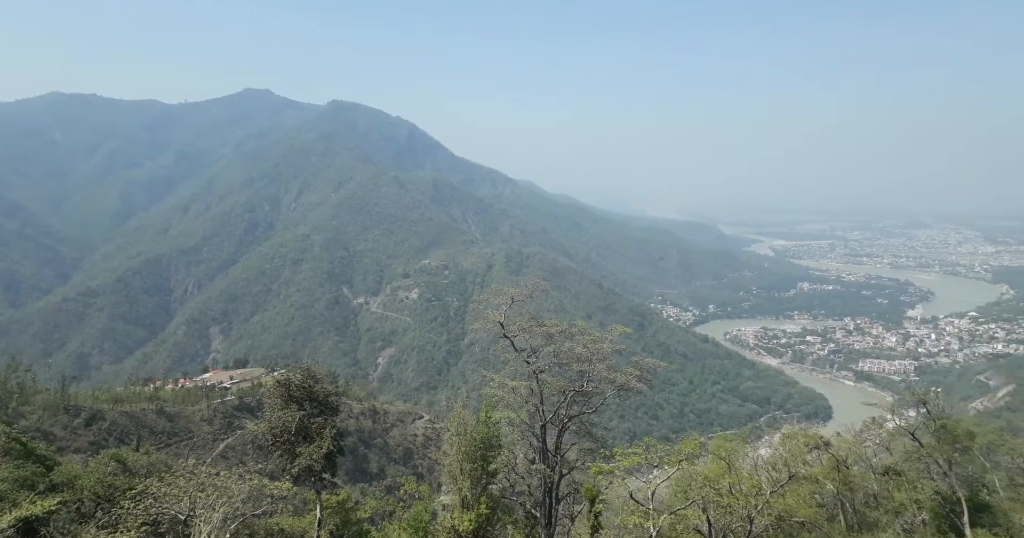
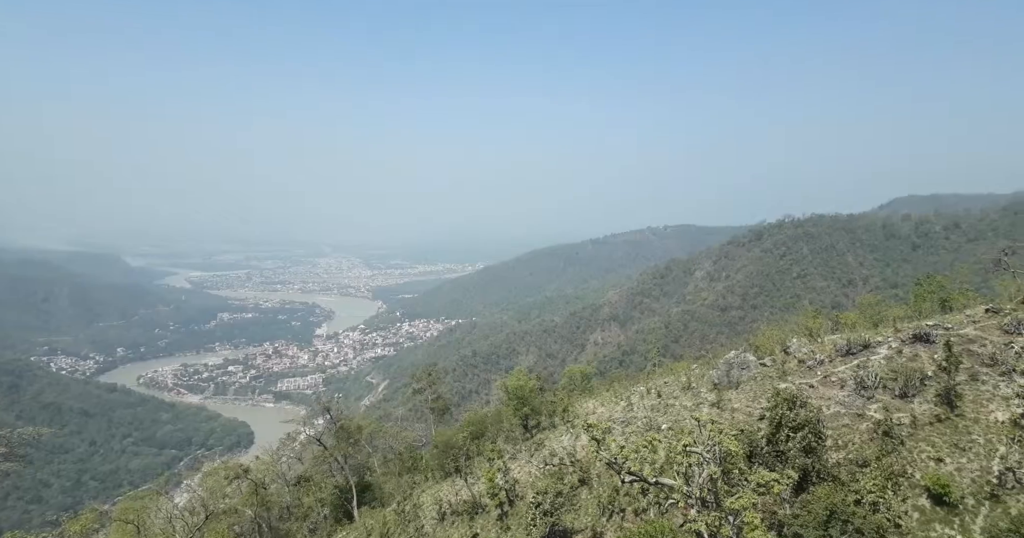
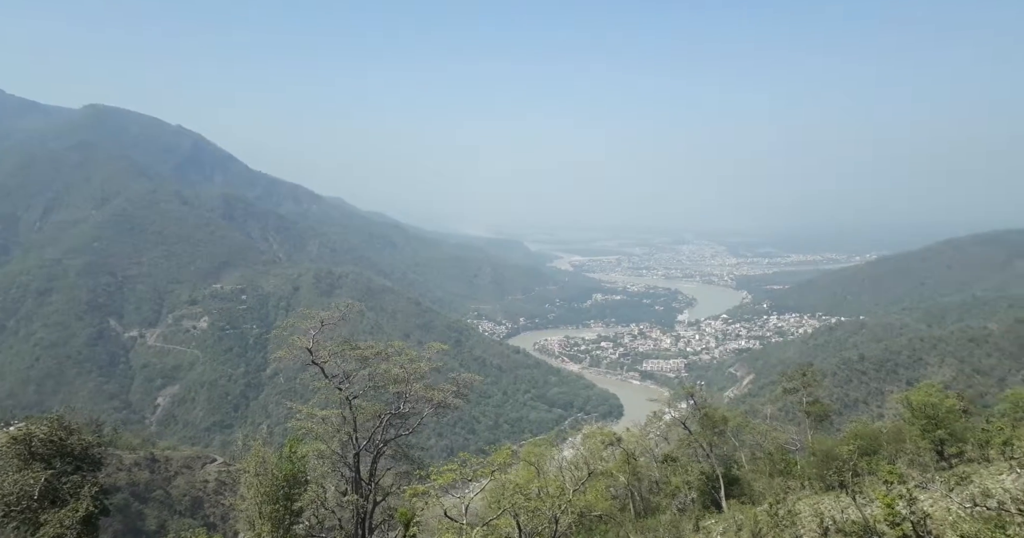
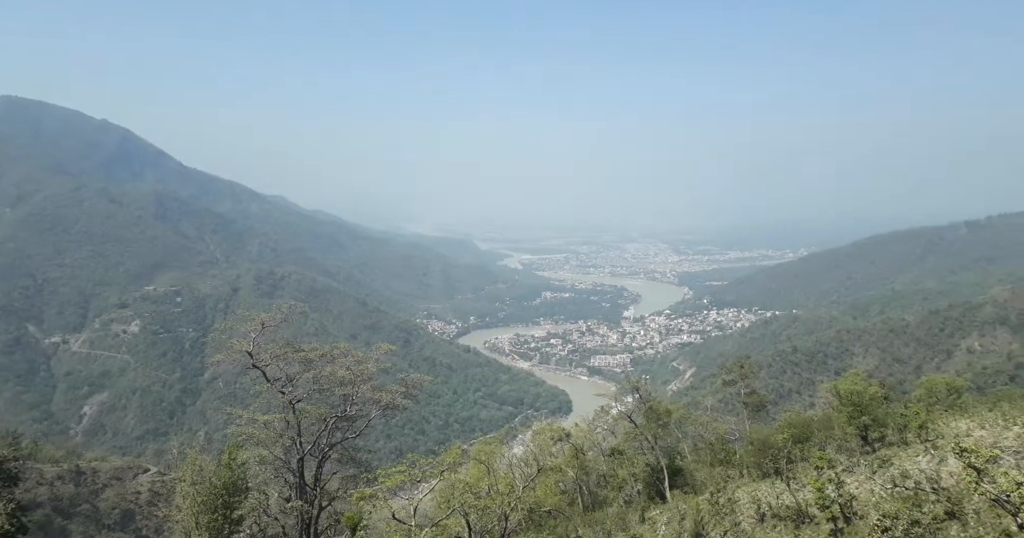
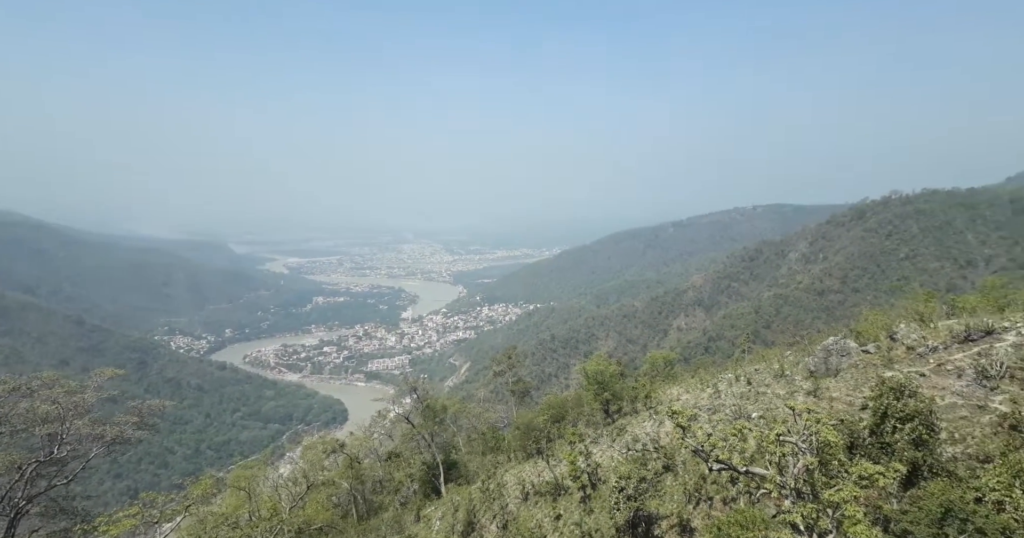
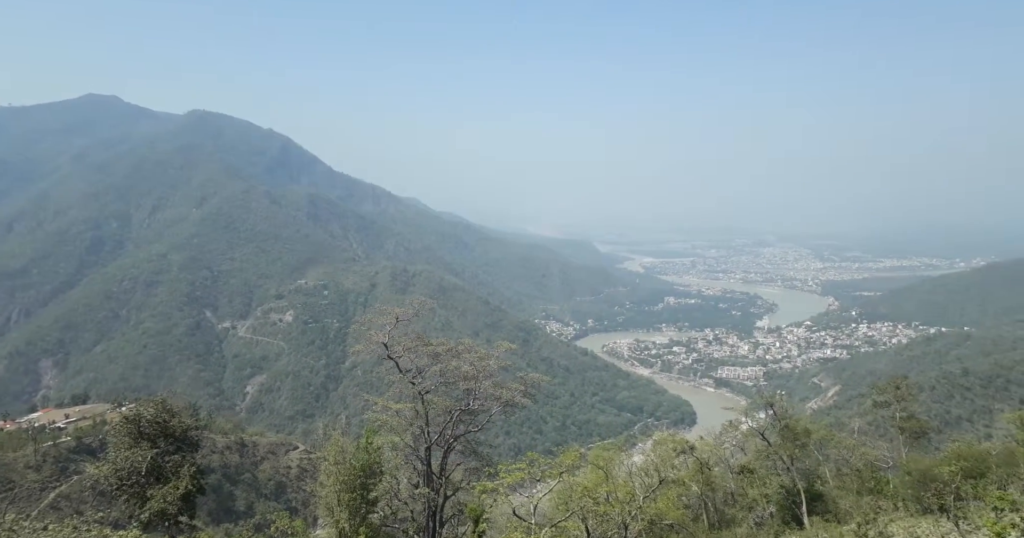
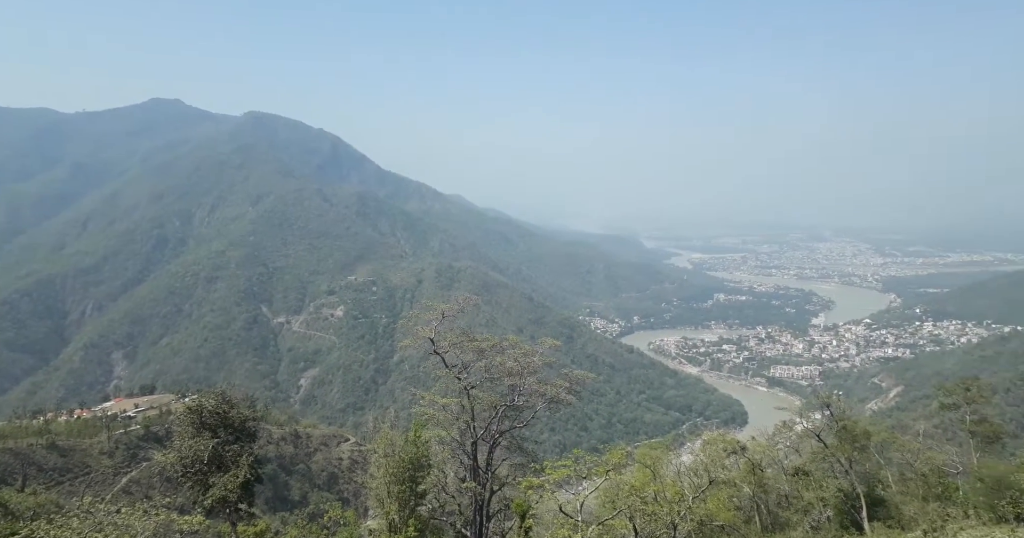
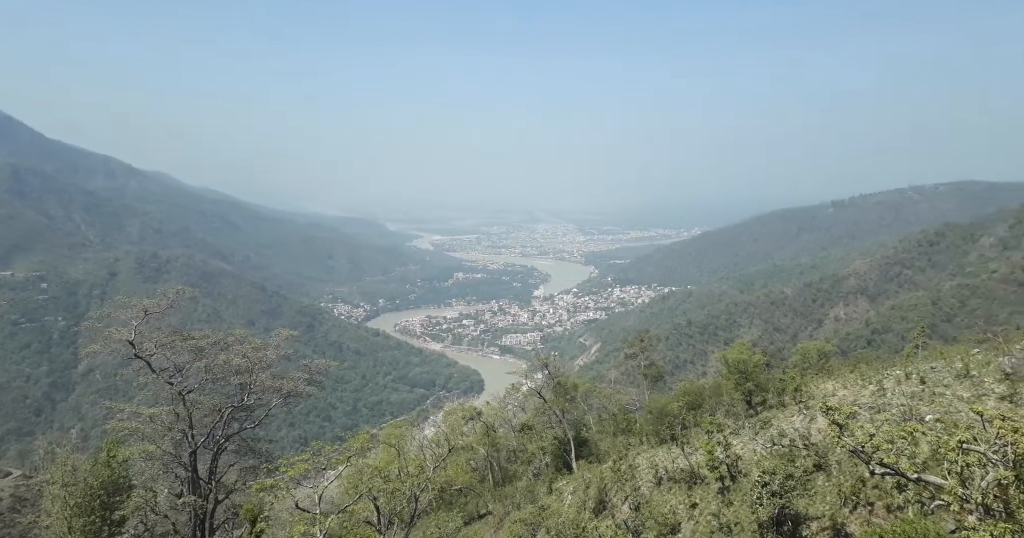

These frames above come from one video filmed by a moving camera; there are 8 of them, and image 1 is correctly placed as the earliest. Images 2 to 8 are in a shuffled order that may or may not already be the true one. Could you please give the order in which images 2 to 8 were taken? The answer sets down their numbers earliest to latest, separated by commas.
7, 6, 3, 4, 8, 5, 2
